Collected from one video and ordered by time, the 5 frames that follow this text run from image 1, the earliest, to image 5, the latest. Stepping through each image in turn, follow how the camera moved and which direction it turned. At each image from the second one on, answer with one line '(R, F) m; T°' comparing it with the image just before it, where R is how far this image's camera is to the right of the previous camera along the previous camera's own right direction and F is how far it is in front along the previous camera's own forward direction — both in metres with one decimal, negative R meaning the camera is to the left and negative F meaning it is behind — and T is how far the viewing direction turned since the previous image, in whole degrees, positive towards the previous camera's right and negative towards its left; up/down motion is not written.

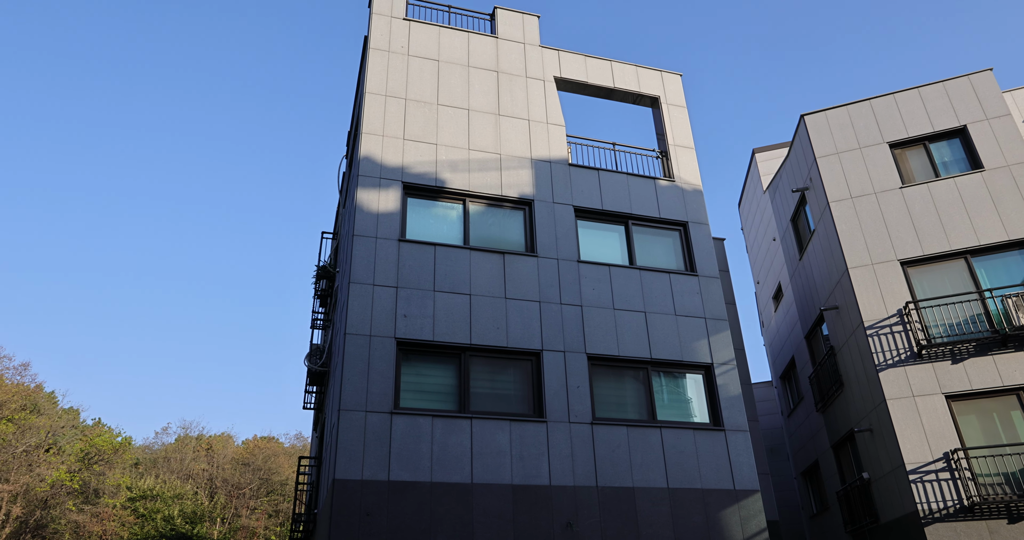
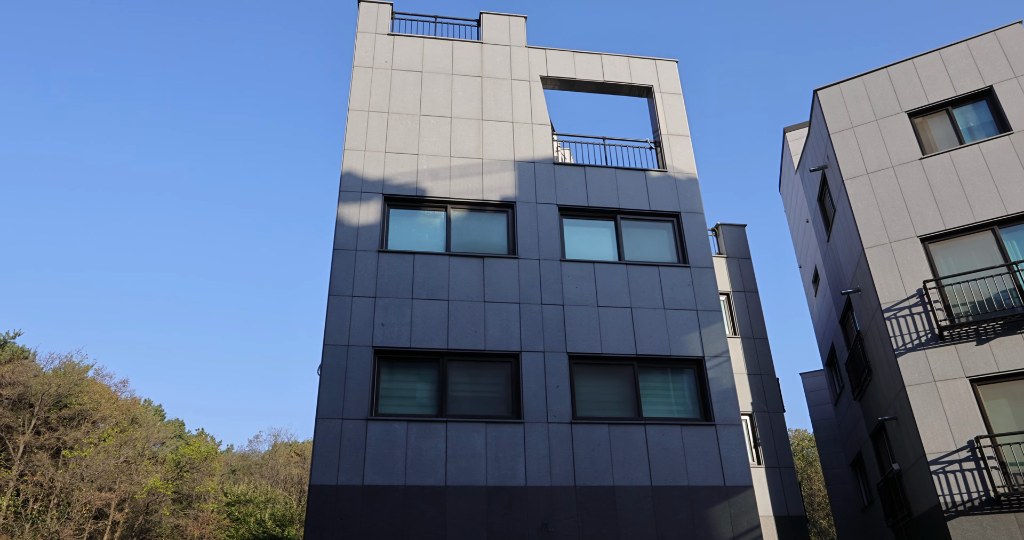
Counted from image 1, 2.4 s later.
(+2.0, 0.0) m; -7°
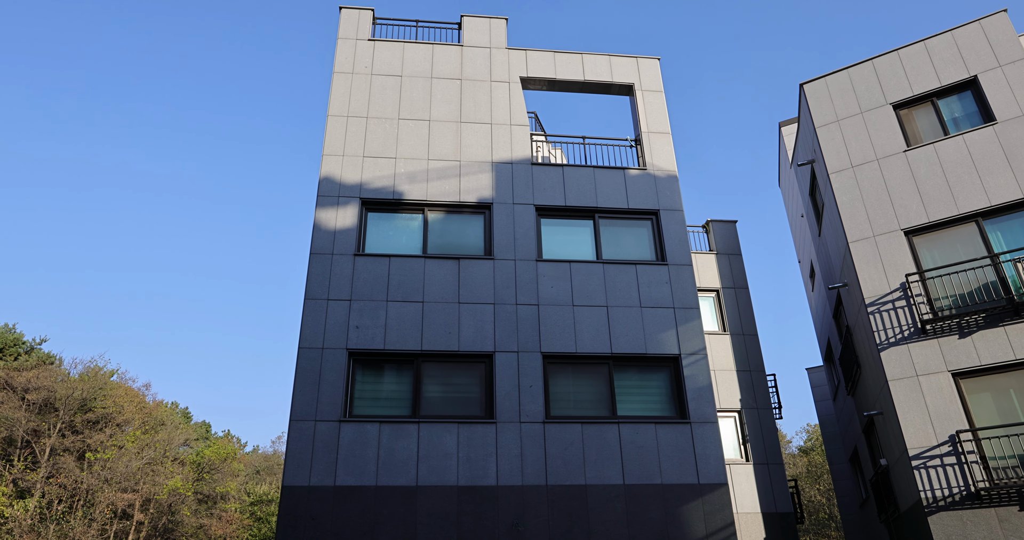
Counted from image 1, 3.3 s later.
(+0.9, -0.1) m; -2°
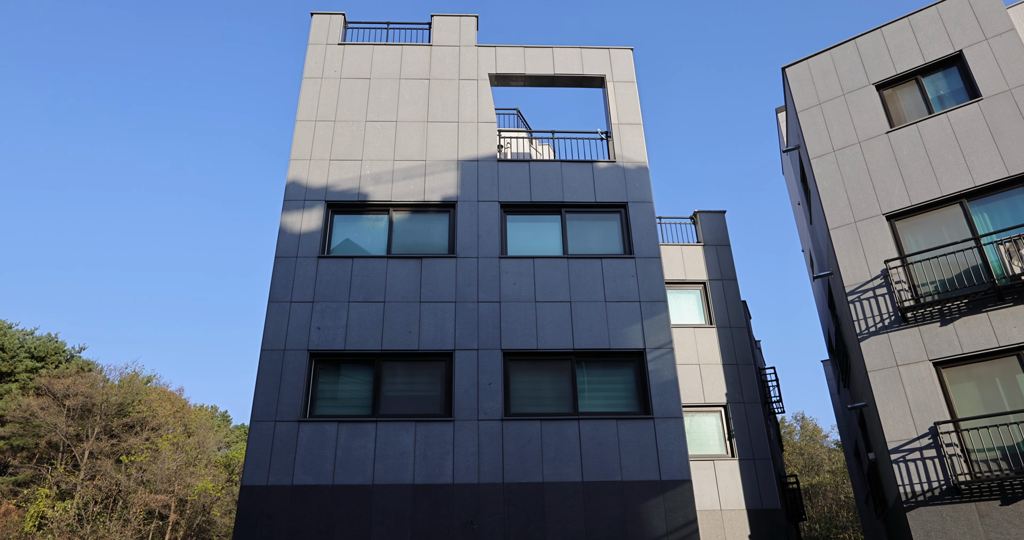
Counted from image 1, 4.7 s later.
(+1.5, +0.1) m; -3°
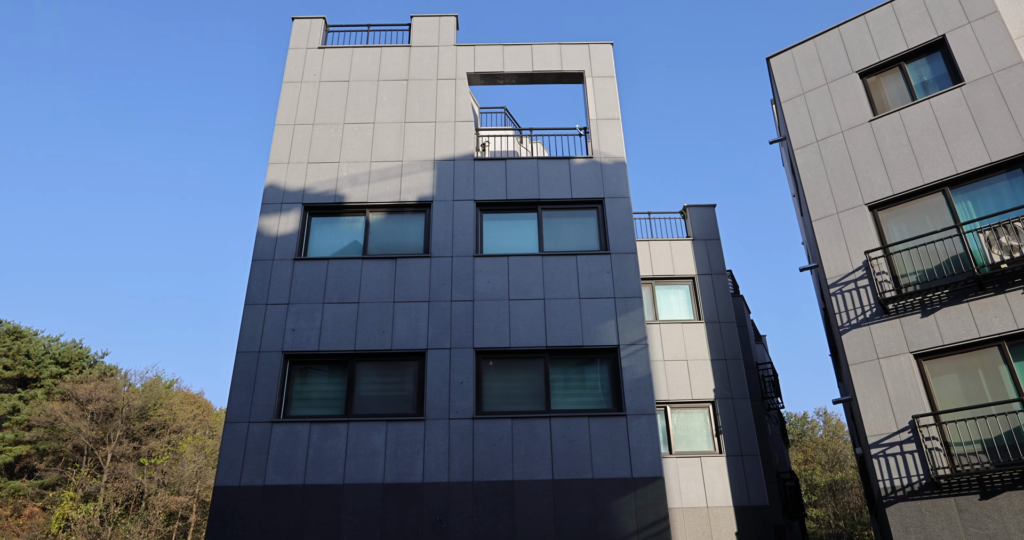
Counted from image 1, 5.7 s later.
(+1.0, 0.0) m; -2°
